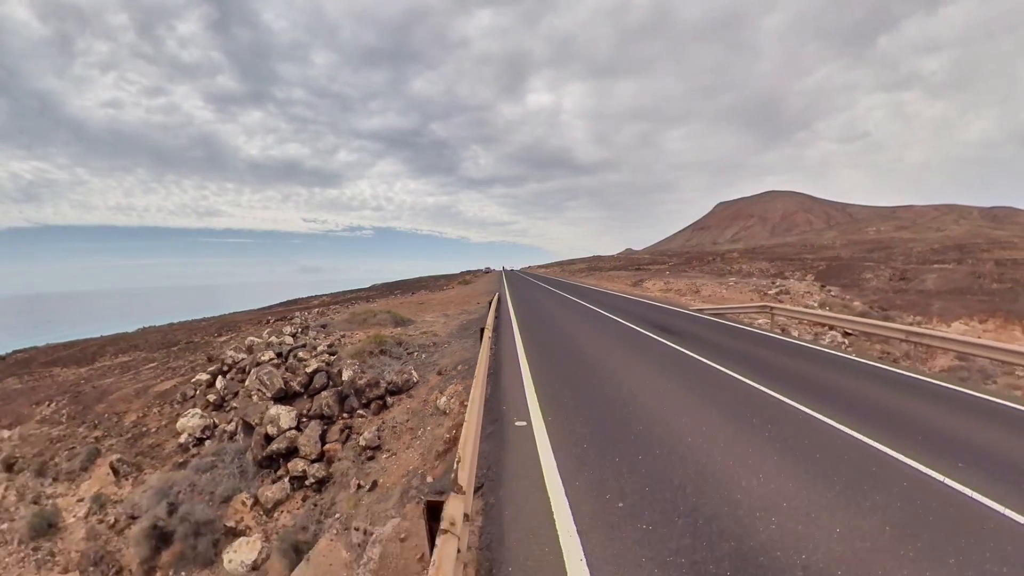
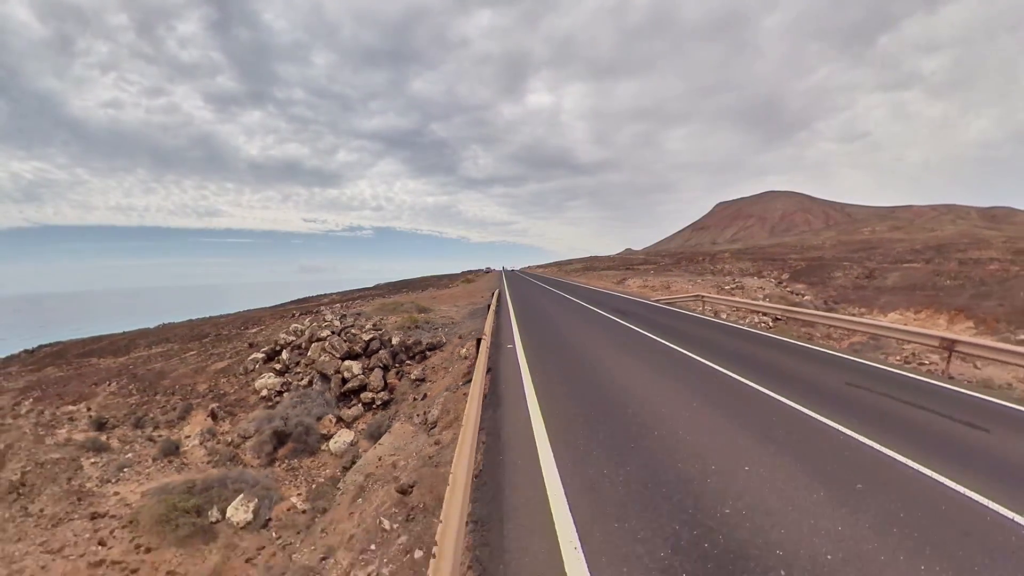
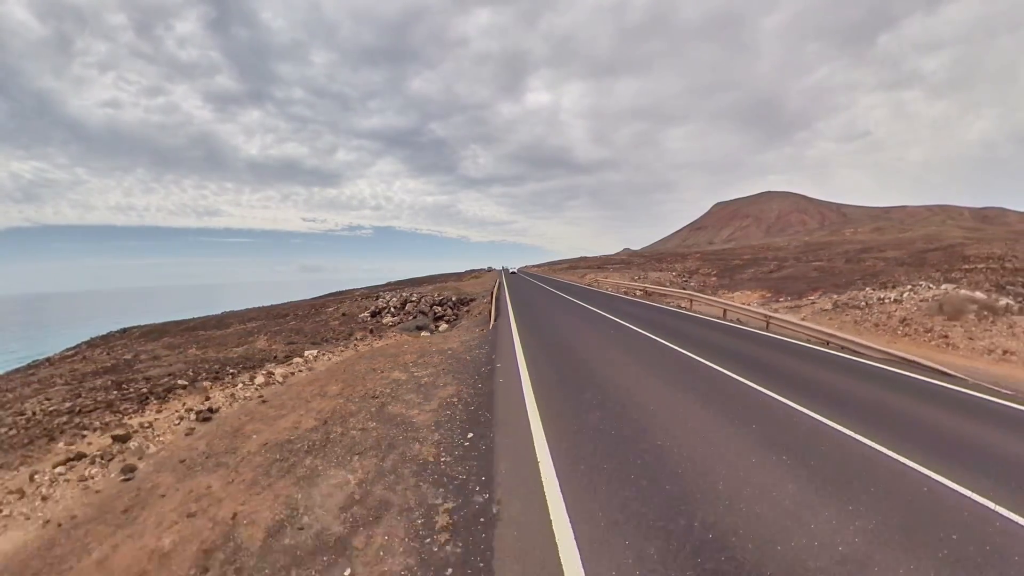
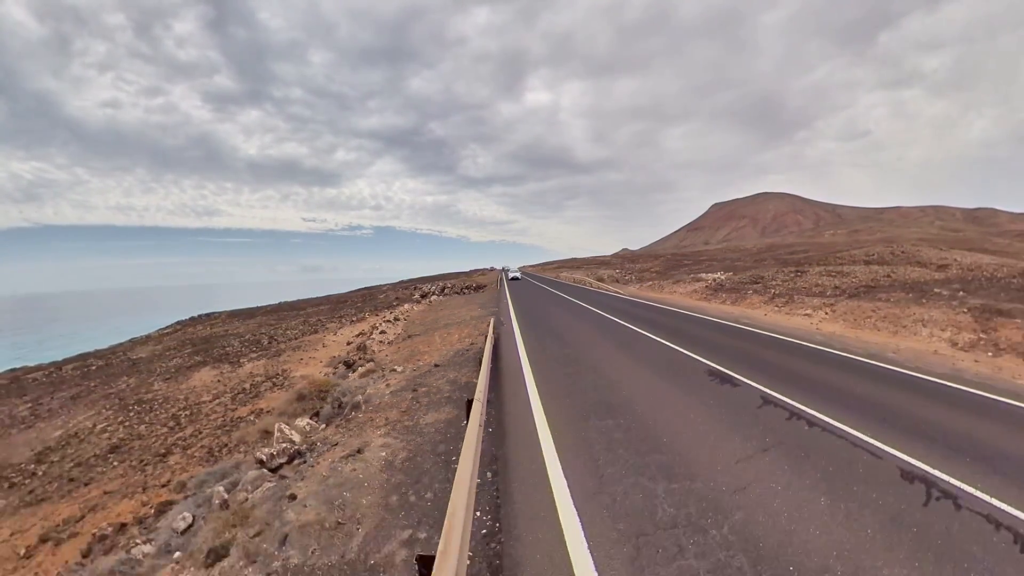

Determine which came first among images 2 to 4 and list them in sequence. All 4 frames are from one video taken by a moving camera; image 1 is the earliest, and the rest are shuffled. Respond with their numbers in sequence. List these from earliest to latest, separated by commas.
2, 3, 4
